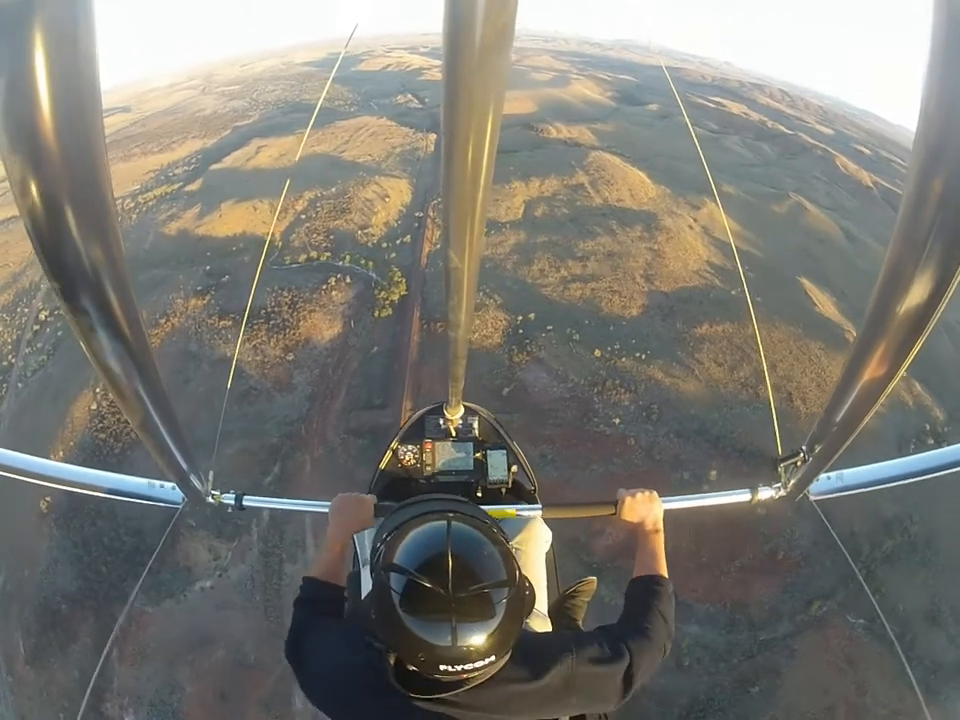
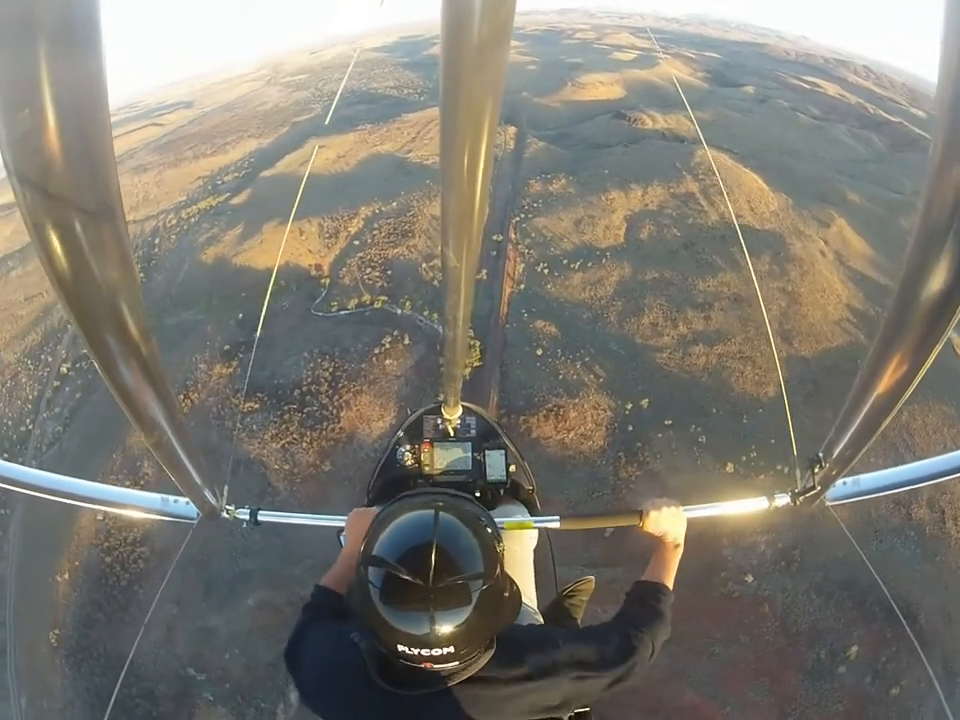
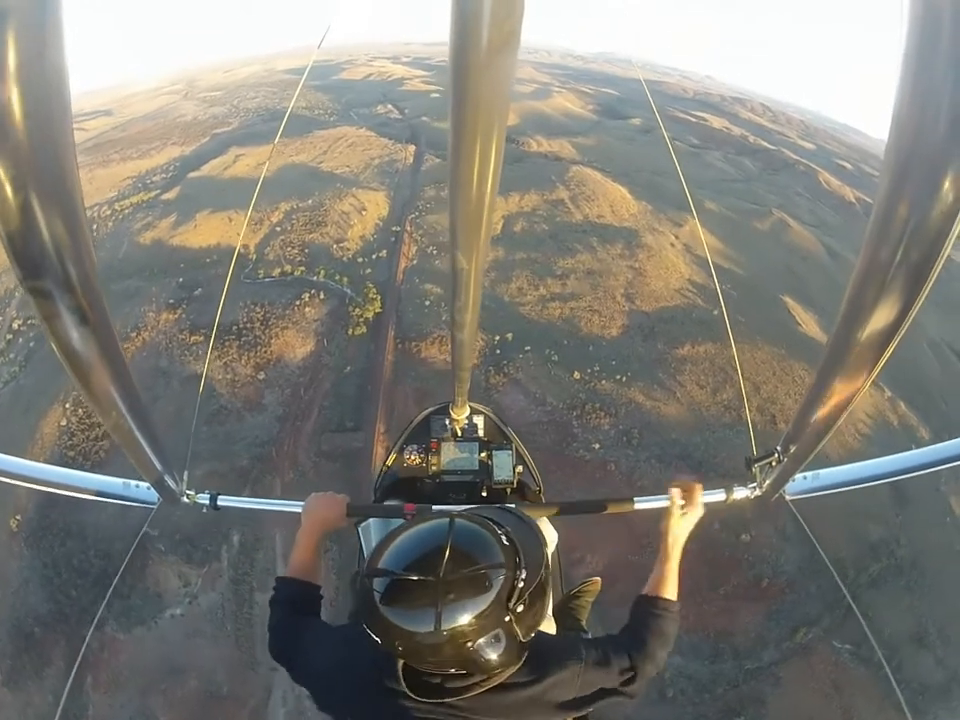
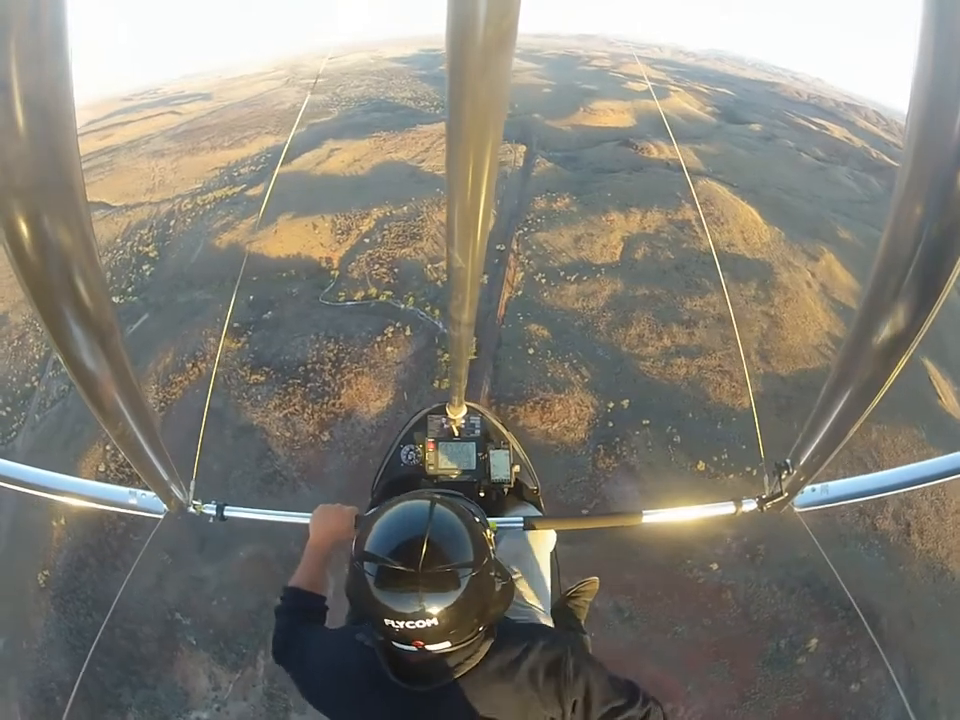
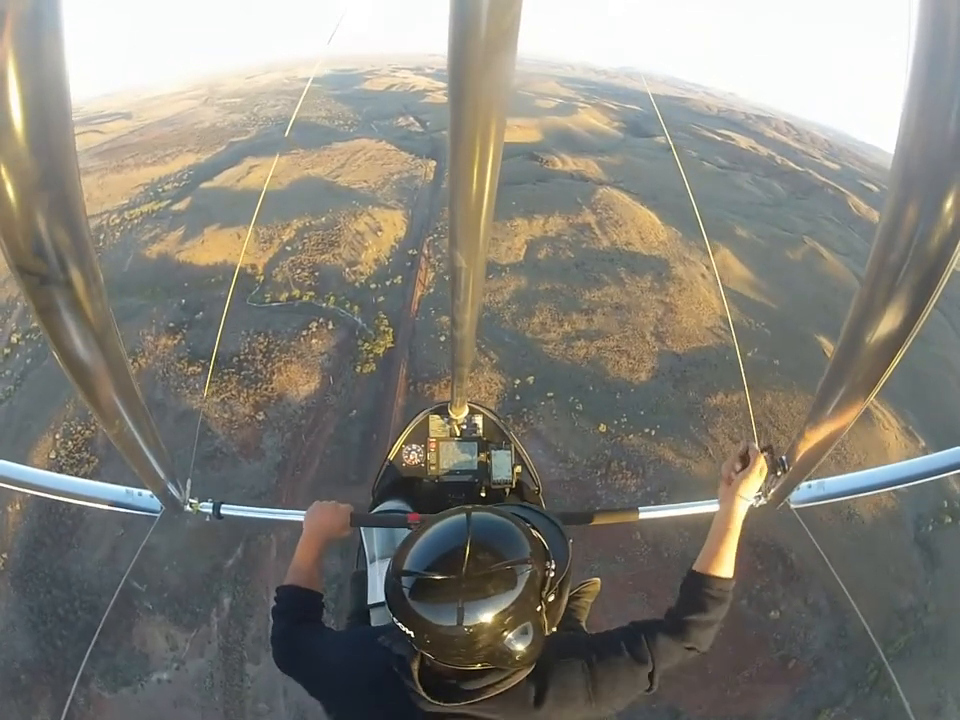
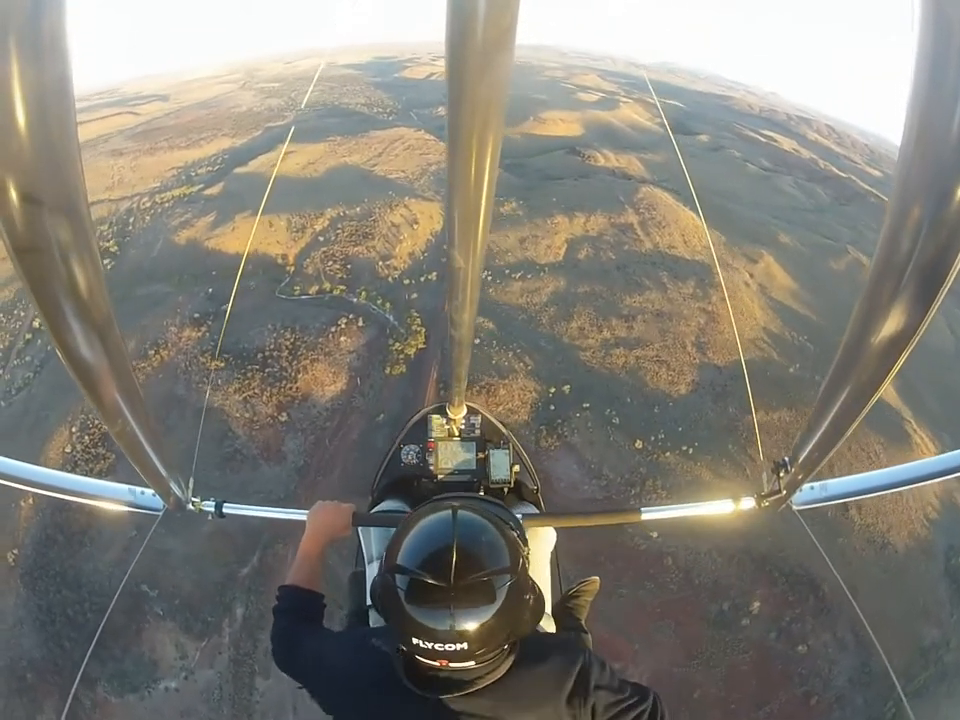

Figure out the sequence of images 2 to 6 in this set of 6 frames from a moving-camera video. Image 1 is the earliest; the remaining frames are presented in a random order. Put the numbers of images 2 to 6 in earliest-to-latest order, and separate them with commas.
3, 5, 6, 4, 2
